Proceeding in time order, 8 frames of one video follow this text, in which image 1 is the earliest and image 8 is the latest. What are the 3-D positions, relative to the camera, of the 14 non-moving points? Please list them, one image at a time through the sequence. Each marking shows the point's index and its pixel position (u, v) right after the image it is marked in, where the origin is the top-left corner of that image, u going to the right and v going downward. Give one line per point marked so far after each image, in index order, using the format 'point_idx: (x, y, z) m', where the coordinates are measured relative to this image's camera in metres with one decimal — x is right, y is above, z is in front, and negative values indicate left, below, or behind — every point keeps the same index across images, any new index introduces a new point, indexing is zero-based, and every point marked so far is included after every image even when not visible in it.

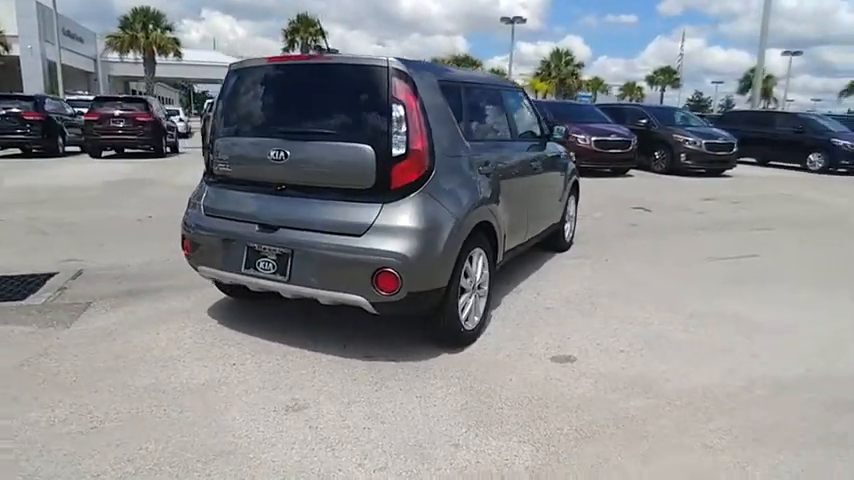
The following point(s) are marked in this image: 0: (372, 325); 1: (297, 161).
0: (-0.4, -0.7, +4.5) m
1: (-0.8, +0.5, +3.8) m
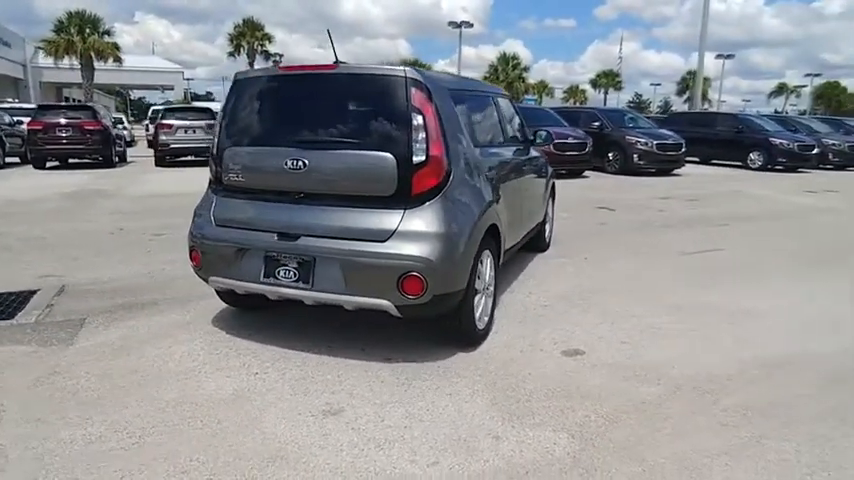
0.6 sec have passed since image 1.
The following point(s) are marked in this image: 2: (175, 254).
0: (-0.3, -0.7, +4.6) m
1: (-0.7, +0.5, +3.8) m
2: (-3.3, -0.2, +7.1) m
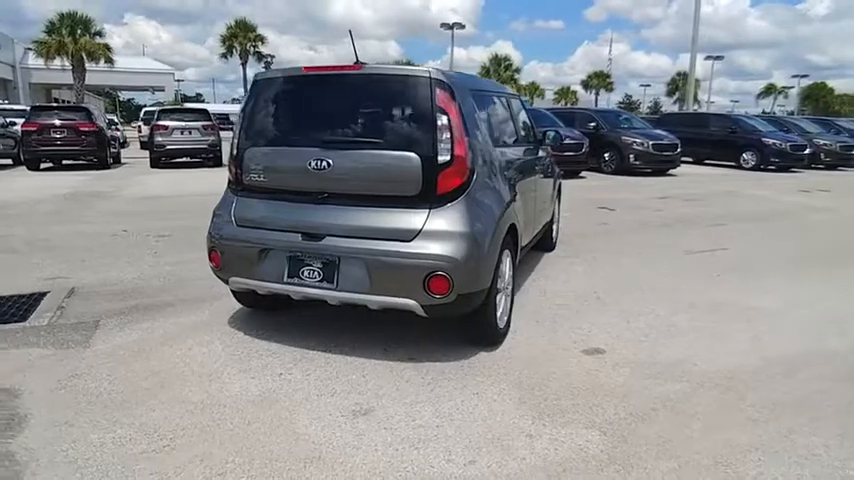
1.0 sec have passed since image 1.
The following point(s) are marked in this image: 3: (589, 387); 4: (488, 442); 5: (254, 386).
0: (-0.2, -0.7, +4.6) m
1: (-0.6, +0.5, +3.8) m
2: (-3.1, -0.2, +7.0) m
3: (+1.1, -1.0, +3.7) m
4: (+0.3, -1.1, +3.0) m
5: (-1.1, -1.0, +3.6) m
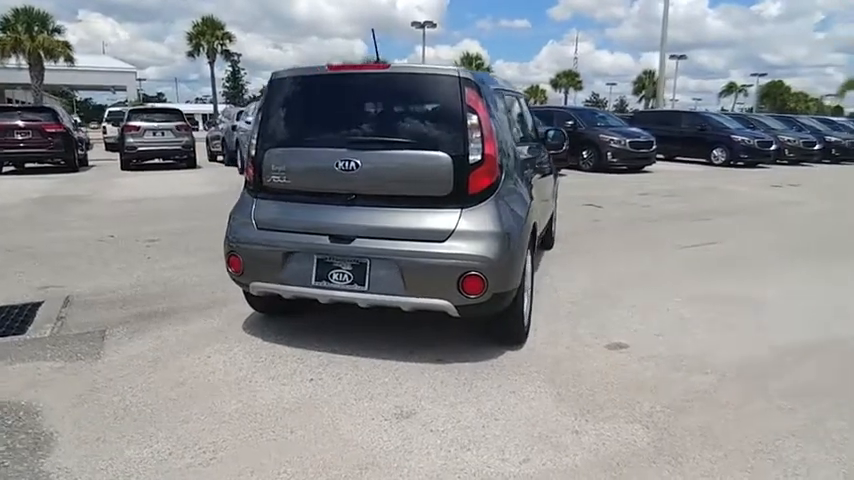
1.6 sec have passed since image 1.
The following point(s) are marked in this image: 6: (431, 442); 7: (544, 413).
0: (0.0, -0.7, +4.6) m
1: (-0.4, +0.5, +3.8) m
2: (-3.1, -0.3, +6.8) m
3: (+1.3, -1.0, +3.7) m
4: (+0.6, -1.1, +3.0) m
5: (-0.9, -1.0, +3.5) m
6: (0.0, -1.1, +3.0) m
7: (+0.7, -1.0, +3.3) m
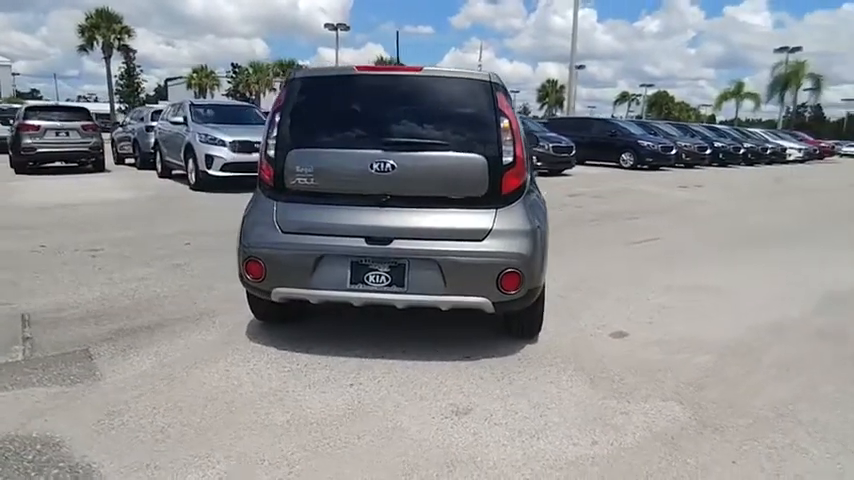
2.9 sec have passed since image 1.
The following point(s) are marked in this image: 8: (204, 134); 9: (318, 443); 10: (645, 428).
0: (+0.1, -0.8, +4.7) m
1: (-0.2, +0.5, +3.8) m
2: (-3.4, -0.4, +6.3) m
3: (+1.6, -0.9, +4.0) m
4: (+1.0, -1.1, +3.2) m
5: (-0.6, -1.0, +3.4) m
6: (+0.4, -1.1, +3.1) m
7: (+1.0, -1.0, +3.5) m
8: (-5.1, +2.4, +12.5) m
9: (-0.6, -1.1, +3.0) m
10: (+1.3, -1.1, +3.2) m
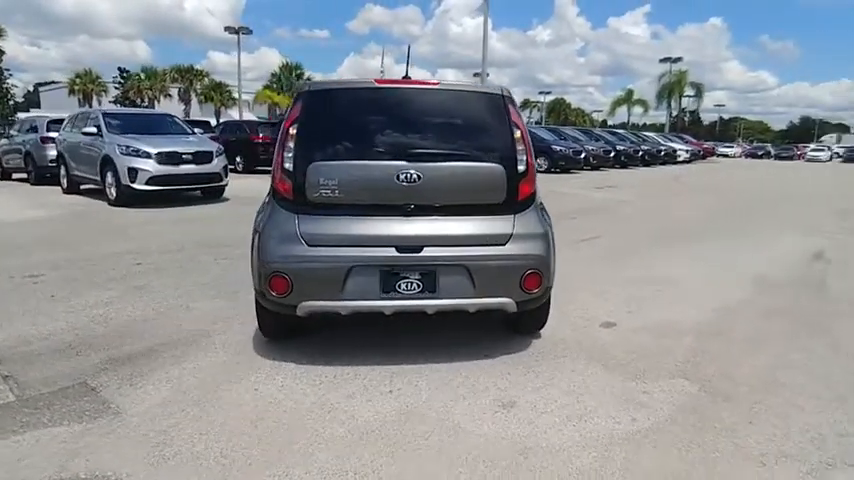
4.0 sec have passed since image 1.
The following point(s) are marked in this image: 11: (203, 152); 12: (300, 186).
0: (+0.2, -0.8, +4.8) m
1: (0.0, +0.4, +3.9) m
2: (-3.6, -0.6, +5.9) m
3: (+1.7, -0.9, +4.4) m
4: (+1.3, -1.1, +3.6) m
5: (-0.3, -1.1, +3.5) m
6: (+0.8, -1.1, +3.3) m
7: (+1.3, -1.0, +3.8) m
8: (-6.5, +2.0, +11.7) m
9: (-0.2, -1.2, +3.0) m
10: (+1.6, -1.1, +3.6) m
11: (-5.0, +1.9, +12.2) m
12: (-0.9, +0.4, +3.9) m
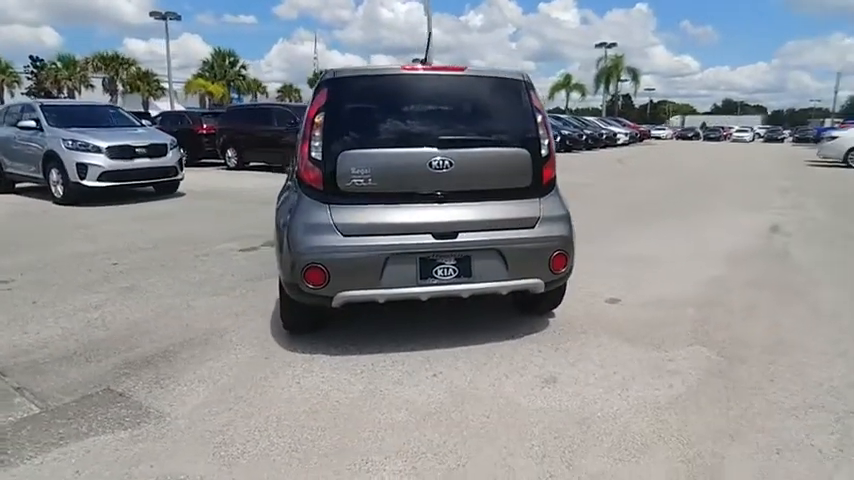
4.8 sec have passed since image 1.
0: (+0.3, -0.7, +4.9) m
1: (+0.2, +0.5, +4.0) m
2: (-3.5, -0.6, +5.6) m
3: (+1.9, -0.7, +4.7) m
4: (+1.6, -0.9, +3.8) m
5: (0.0, -1.0, +3.6) m
6: (+1.1, -1.0, +3.5) m
7: (+1.6, -0.9, +4.1) m
8: (-7.1, +2.0, +11.0) m
9: (+0.2, -1.1, +3.1) m
10: (+1.9, -0.9, +3.8) m
11: (-5.7, +2.0, +11.6) m
12: (-0.7, +0.5, +3.9) m
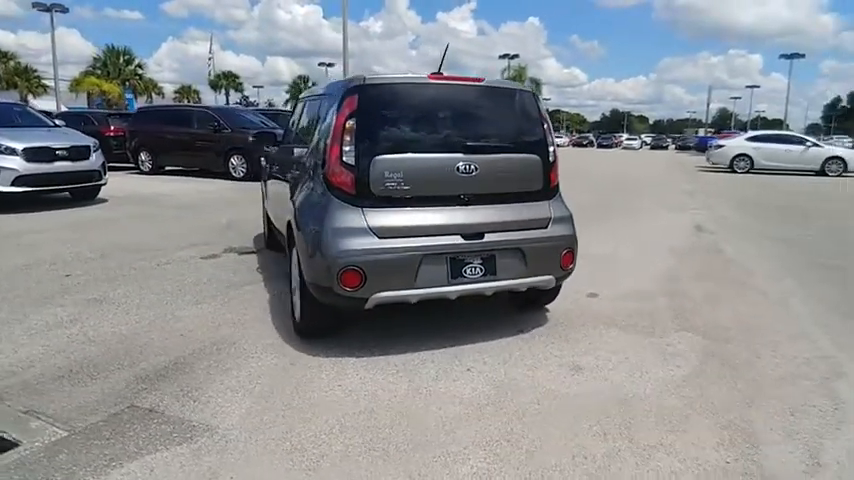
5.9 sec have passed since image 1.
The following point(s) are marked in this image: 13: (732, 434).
0: (+0.4, -0.7, +5.1) m
1: (+0.4, +0.5, +4.2) m
2: (-3.5, -0.7, +5.1) m
3: (+2.0, -0.7, +5.2) m
4: (+1.8, -0.9, +4.3) m
5: (+0.3, -1.0, +3.8) m
6: (+1.4, -1.0, +3.9) m
7: (+1.7, -0.8, +4.5) m
8: (-8.1, +1.8, +9.8) m
9: (+0.5, -1.1, +3.3) m
10: (+2.1, -0.9, +4.3) m
11: (-6.8, +1.8, +10.7) m
12: (-0.5, +0.4, +4.0) m
13: (+1.8, -1.1, +3.2) m
